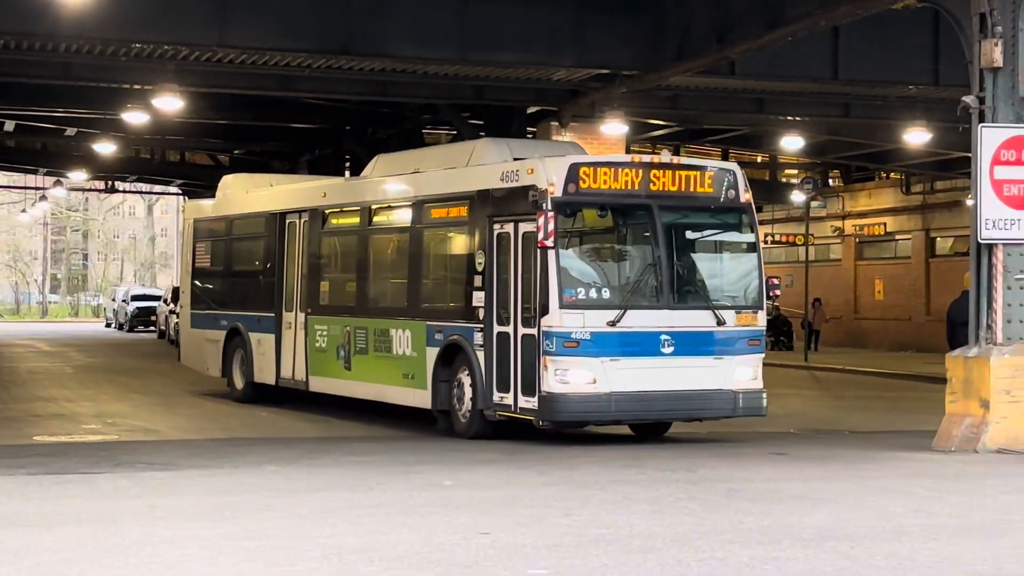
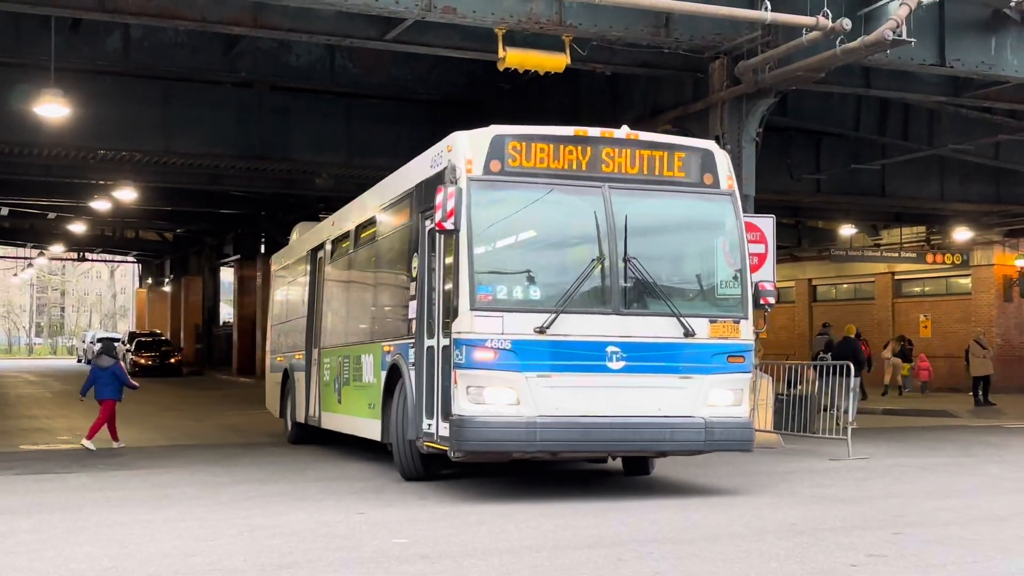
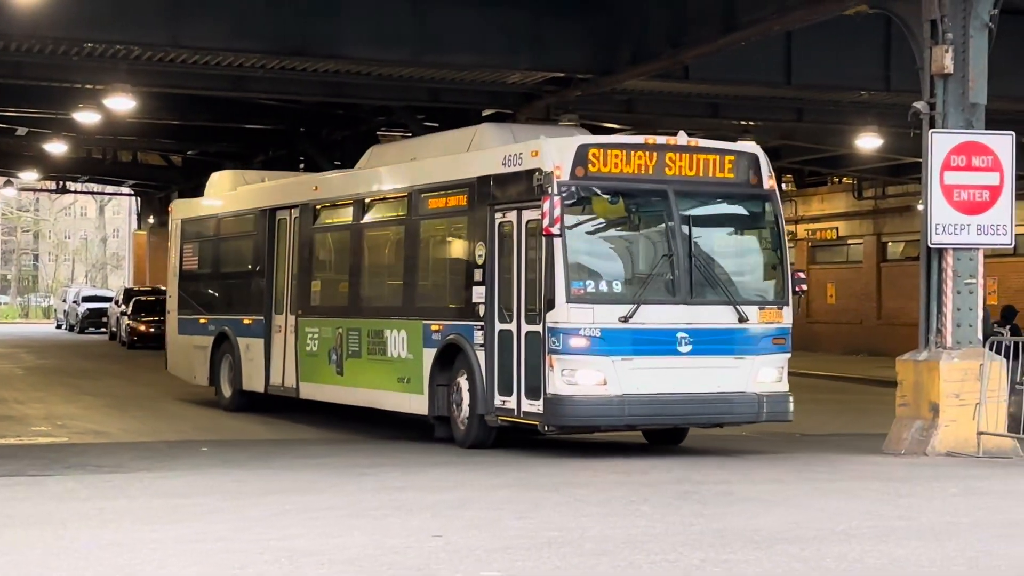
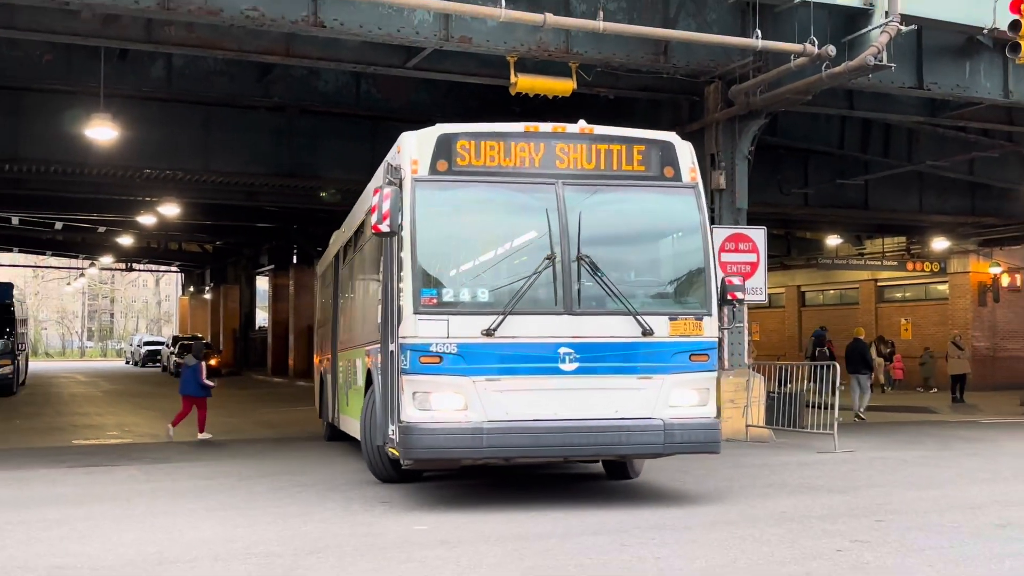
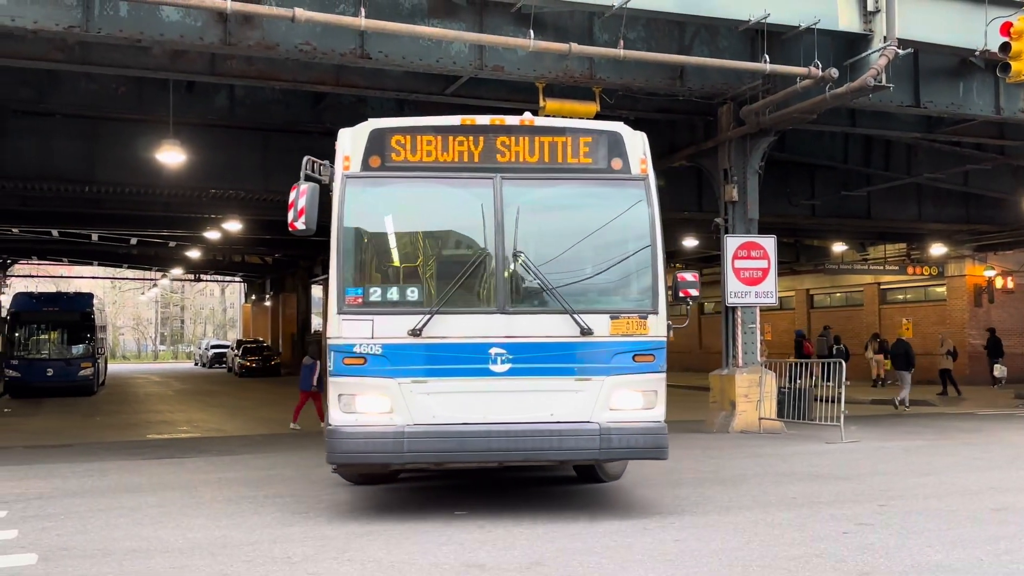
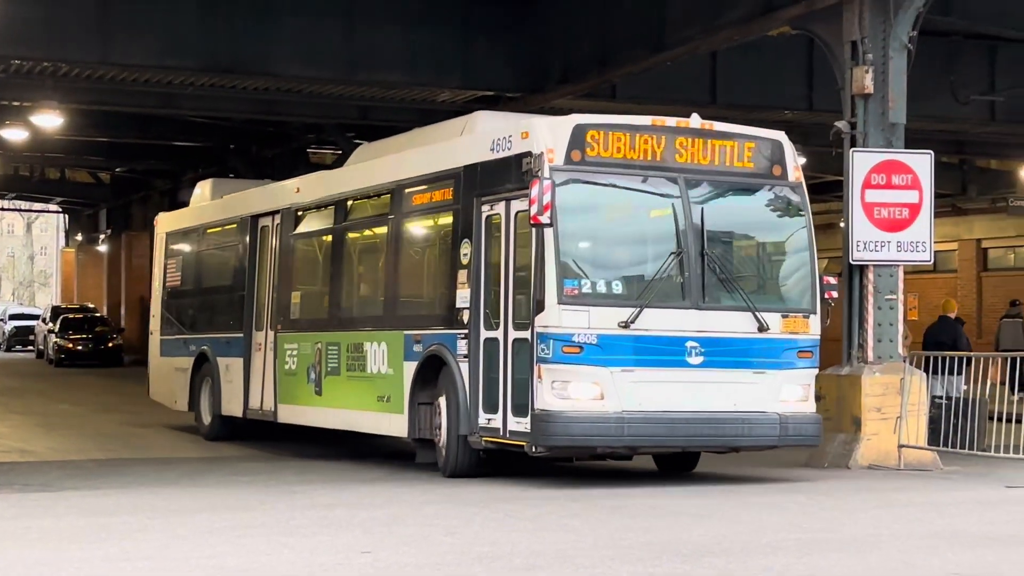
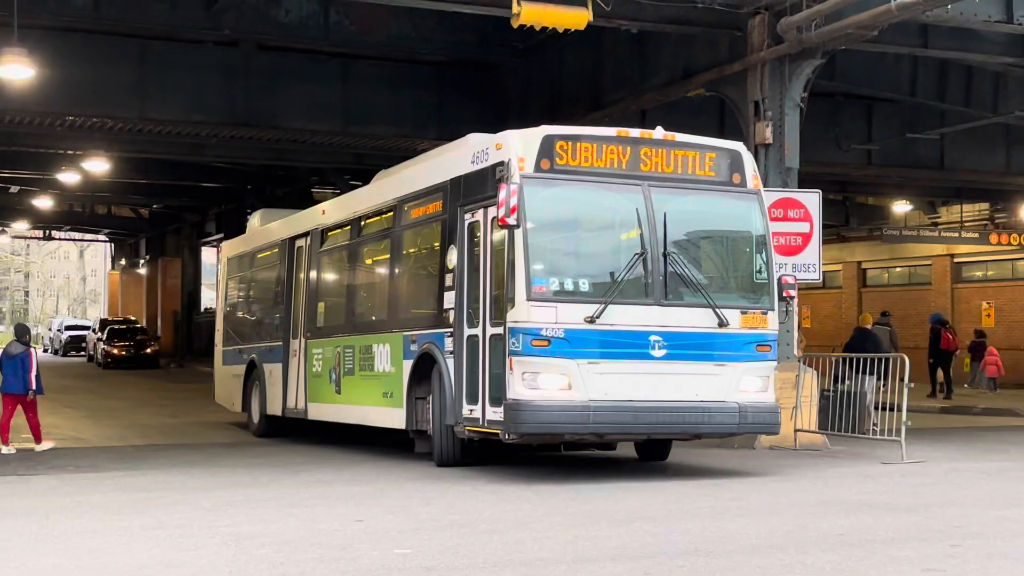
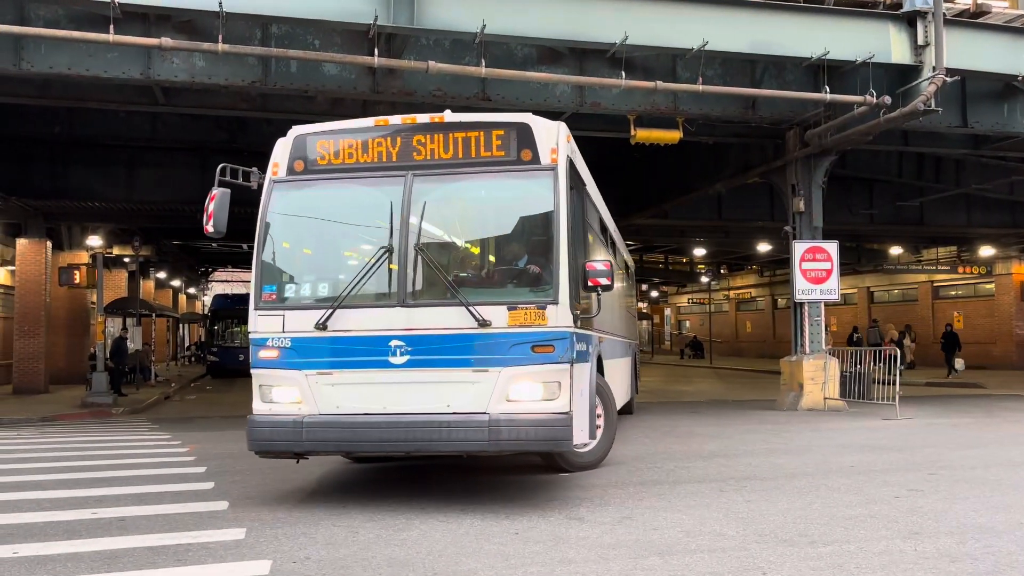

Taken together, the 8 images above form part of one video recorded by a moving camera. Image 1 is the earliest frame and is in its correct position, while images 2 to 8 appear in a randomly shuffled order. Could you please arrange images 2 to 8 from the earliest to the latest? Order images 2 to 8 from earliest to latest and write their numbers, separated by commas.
3, 6, 7, 2, 4, 5, 8
